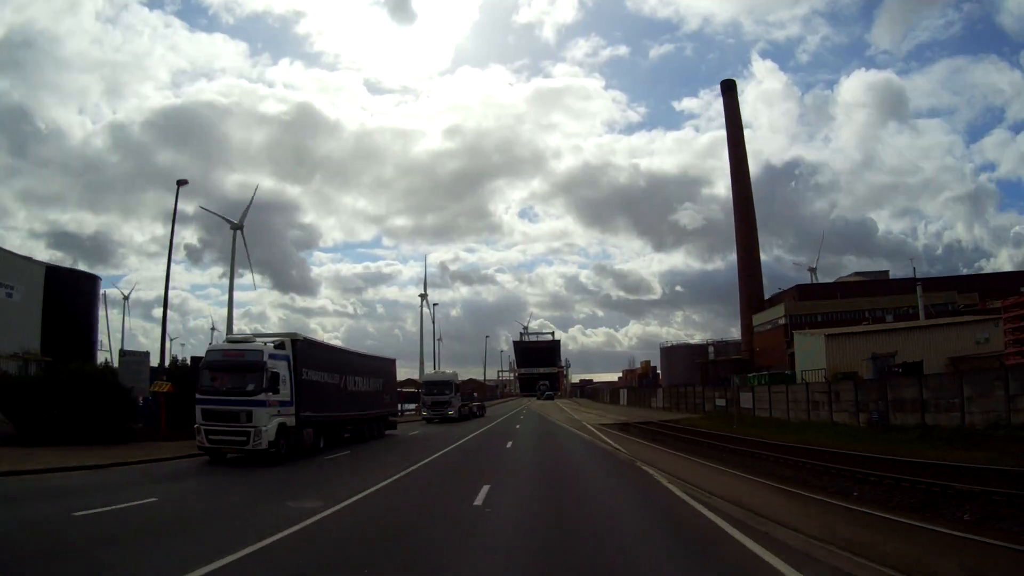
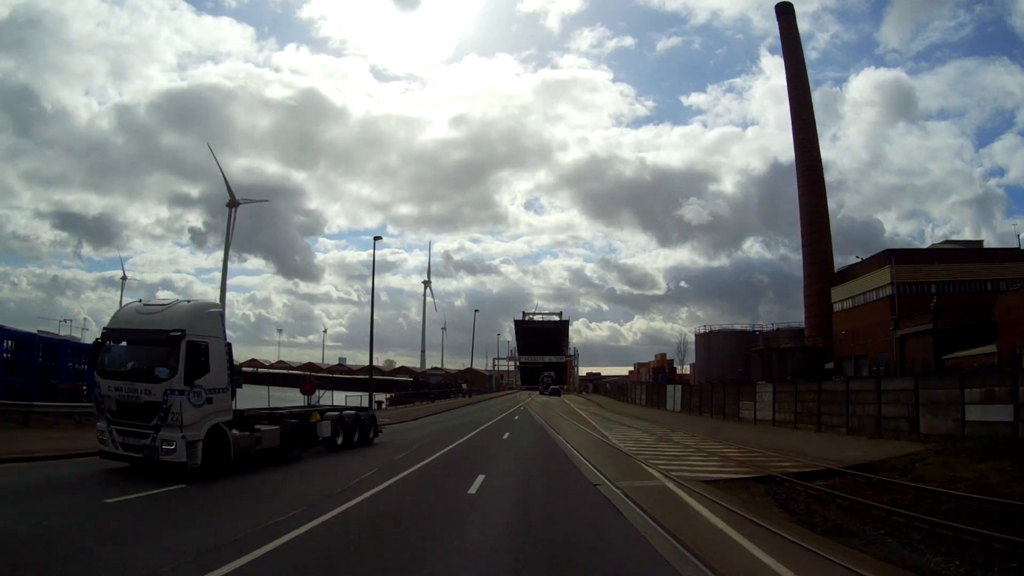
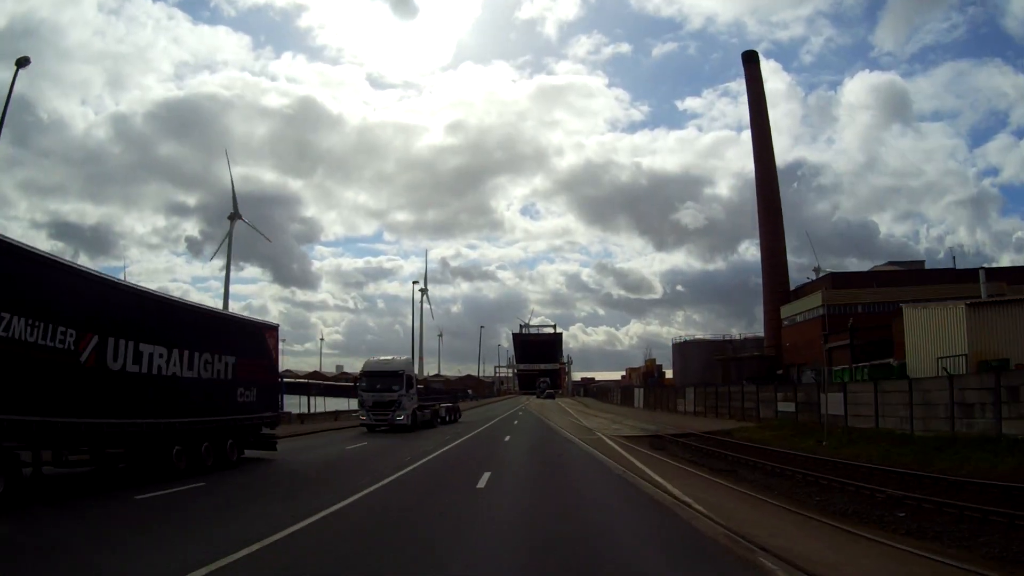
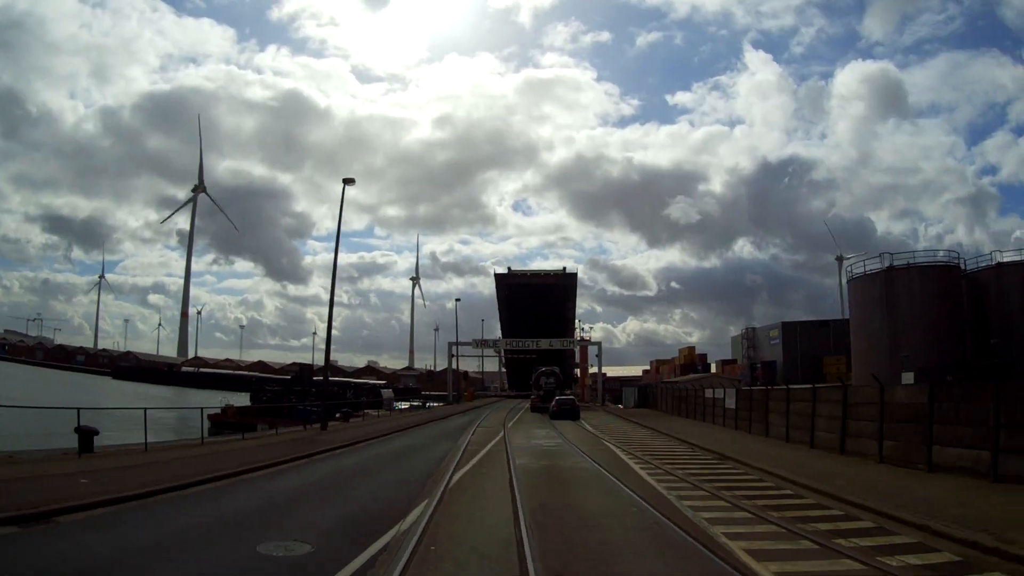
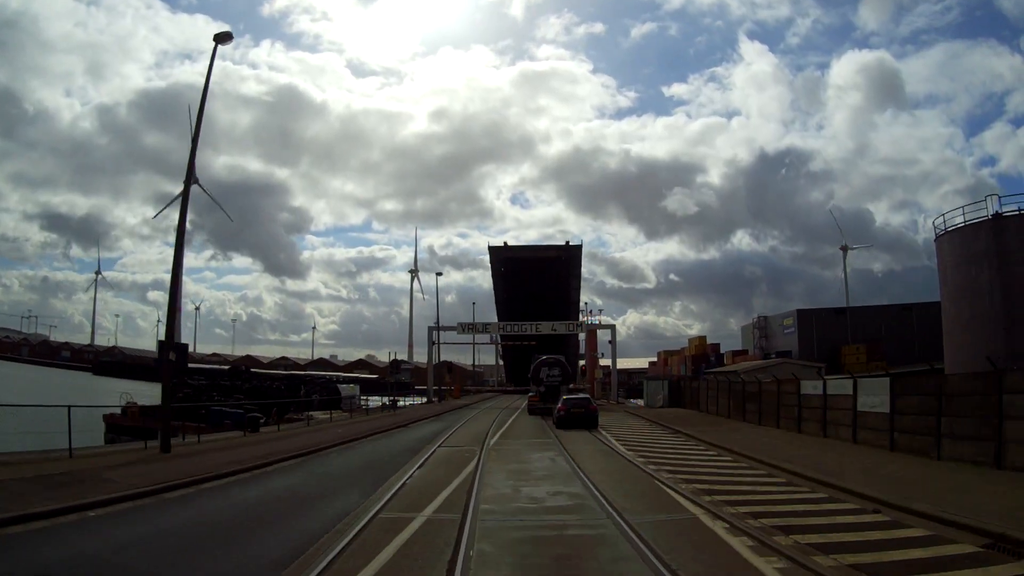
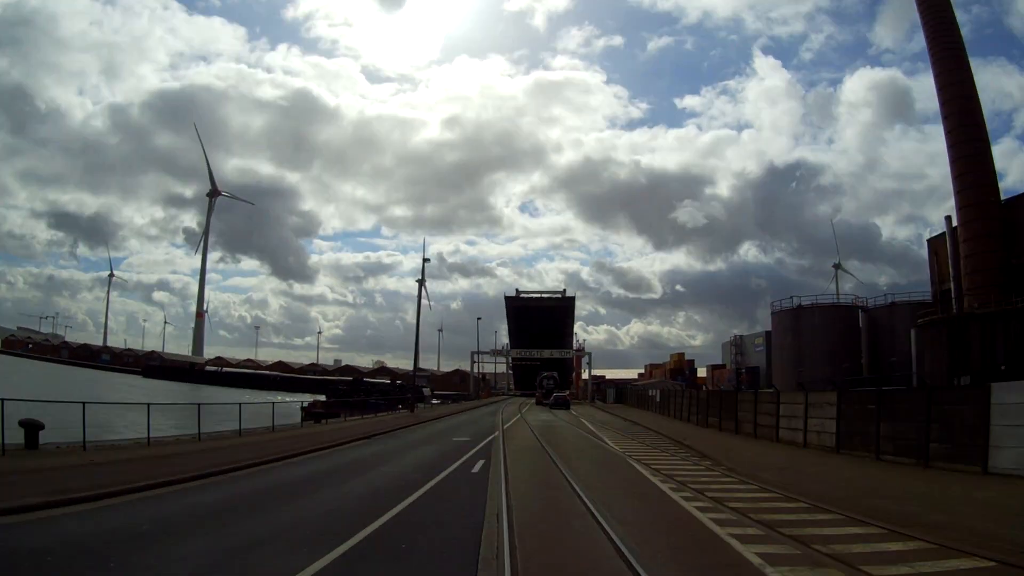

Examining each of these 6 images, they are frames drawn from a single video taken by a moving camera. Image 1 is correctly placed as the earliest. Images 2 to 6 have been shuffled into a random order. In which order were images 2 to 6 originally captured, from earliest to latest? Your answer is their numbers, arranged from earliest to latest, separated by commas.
3, 2, 6, 4, 5
